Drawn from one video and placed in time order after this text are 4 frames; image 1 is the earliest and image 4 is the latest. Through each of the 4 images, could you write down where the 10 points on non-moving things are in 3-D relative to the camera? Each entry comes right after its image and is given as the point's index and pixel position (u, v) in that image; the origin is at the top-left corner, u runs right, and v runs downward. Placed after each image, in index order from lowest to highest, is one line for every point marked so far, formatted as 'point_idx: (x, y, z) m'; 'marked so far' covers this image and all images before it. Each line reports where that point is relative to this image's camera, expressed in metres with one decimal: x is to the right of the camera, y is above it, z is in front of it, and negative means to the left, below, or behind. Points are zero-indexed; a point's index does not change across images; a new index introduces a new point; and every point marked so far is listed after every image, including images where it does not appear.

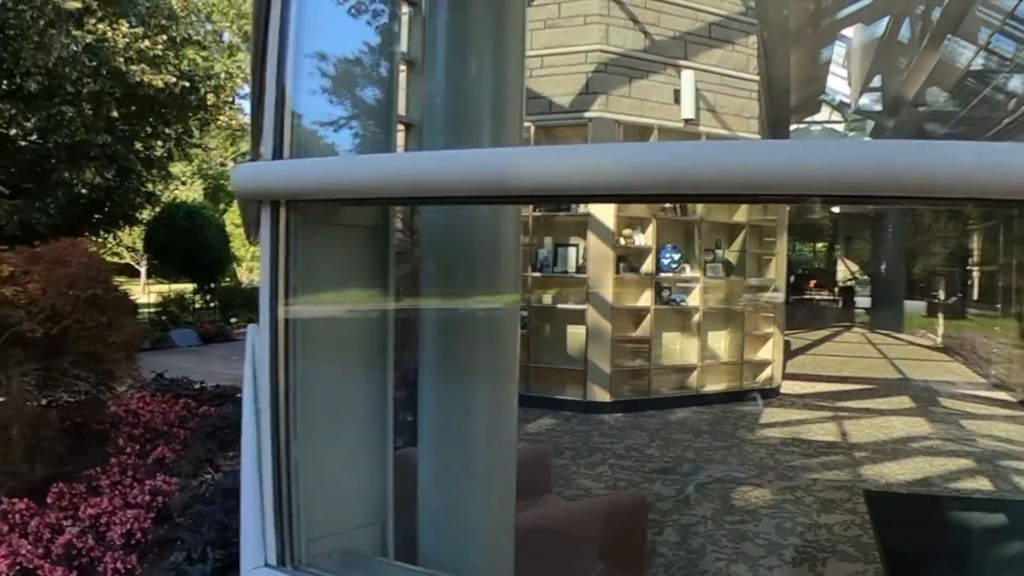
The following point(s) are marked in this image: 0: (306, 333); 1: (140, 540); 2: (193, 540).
0: (-0.5, -0.1, +1.6) m
1: (-1.9, -1.3, +3.3) m
2: (-1.6, -1.3, +3.2) m
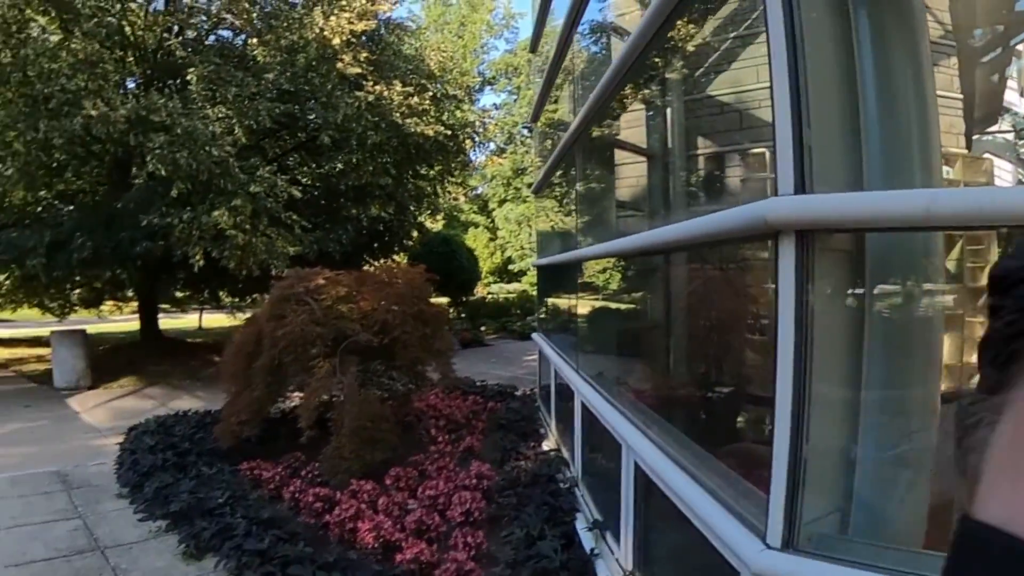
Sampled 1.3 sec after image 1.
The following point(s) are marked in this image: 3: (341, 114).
0: (+1.0, -0.1, +2.1) m
1: (-0.2, -1.4, +4.0) m
2: (+0.1, -1.3, +3.8) m
3: (-1.4, +1.6, +6.2) m
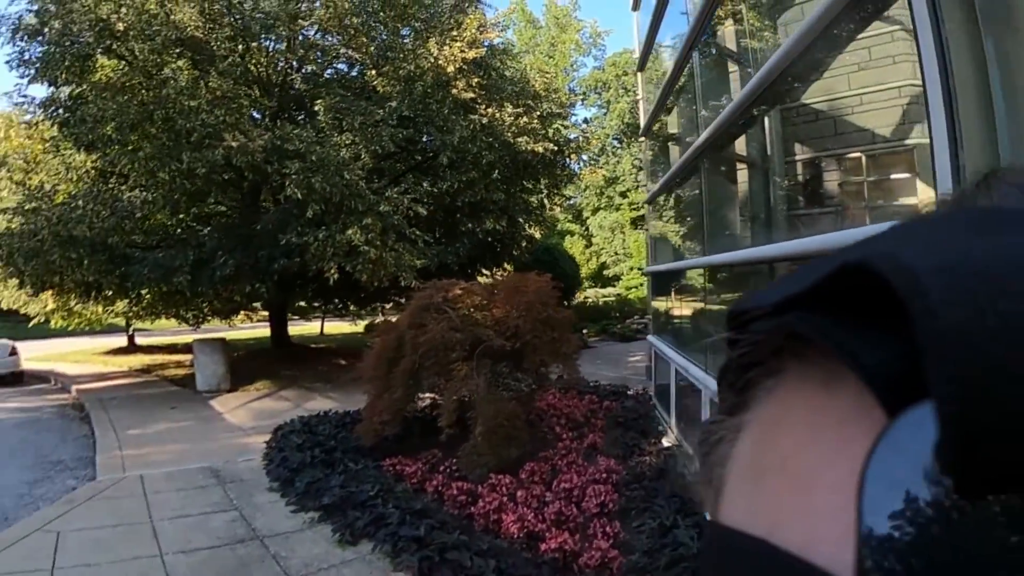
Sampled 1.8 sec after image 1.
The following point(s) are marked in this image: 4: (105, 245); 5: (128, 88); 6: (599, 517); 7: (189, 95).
0: (+1.7, -0.1, +2.5) m
1: (+0.7, -1.5, +4.4) m
2: (+1.0, -1.4, +4.2) m
3: (-0.4, +1.6, +6.7) m
4: (-3.7, +0.4, +6.0) m
5: (-3.4, +1.8, +5.9) m
6: (+0.6, -1.5, +4.3) m
7: (-2.9, +1.7, +5.9) m
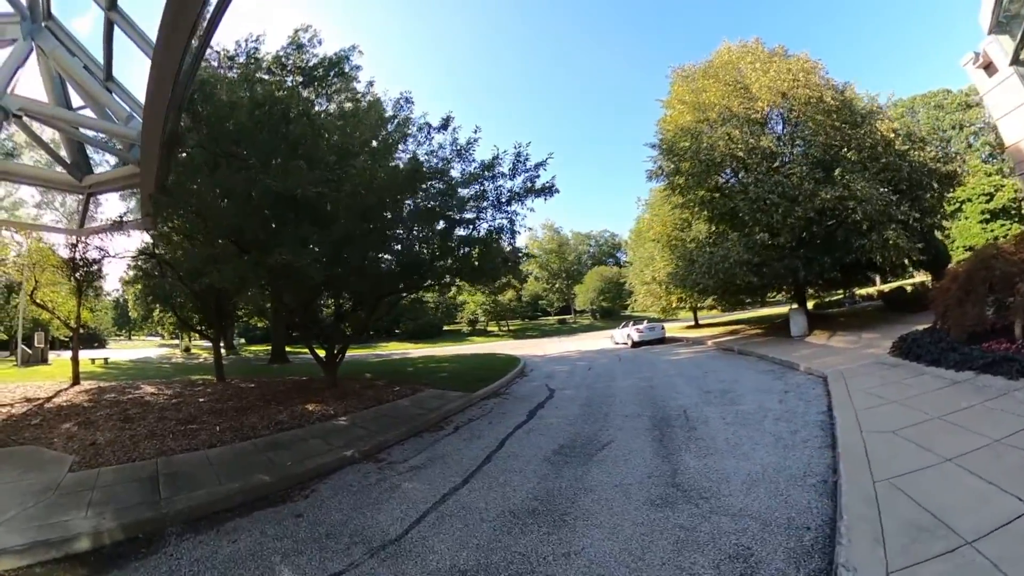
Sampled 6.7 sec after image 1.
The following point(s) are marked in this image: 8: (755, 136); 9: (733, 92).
0: (+8.7, +1.1, +6.8) m
1: (+8.1, -0.5, +8.7) m
2: (+8.4, -0.4, +8.5) m
3: (+6.9, +2.1, +11.4) m
4: (+3.8, +0.4, +11.0) m
5: (+3.9, +1.8, +11.0) m
6: (+8.0, -0.6, +8.6) m
7: (+4.4, +1.8, +11.0) m
8: (+4.1, +2.7, +11.3) m
9: (+3.9, +3.8, +11.9) m
